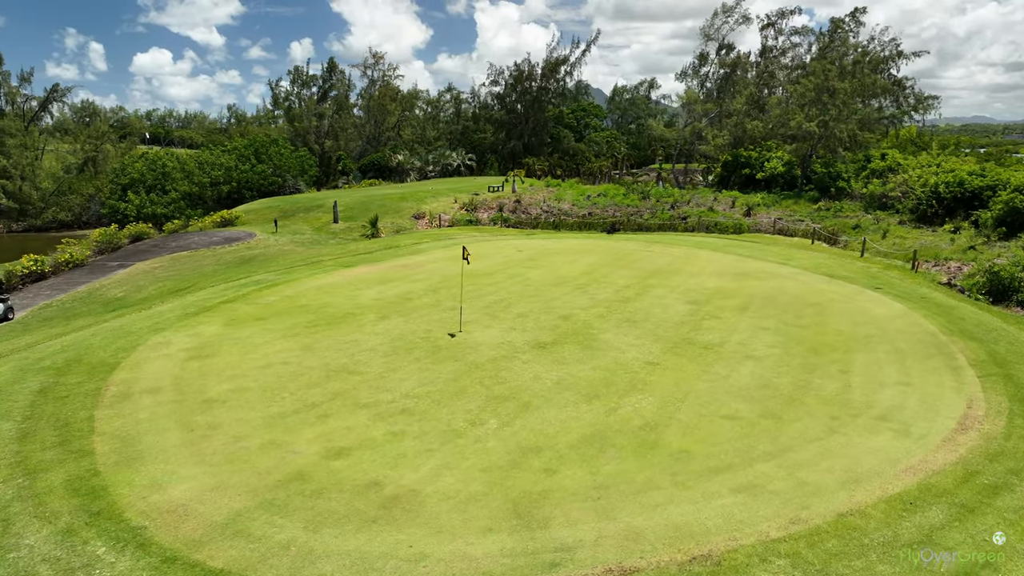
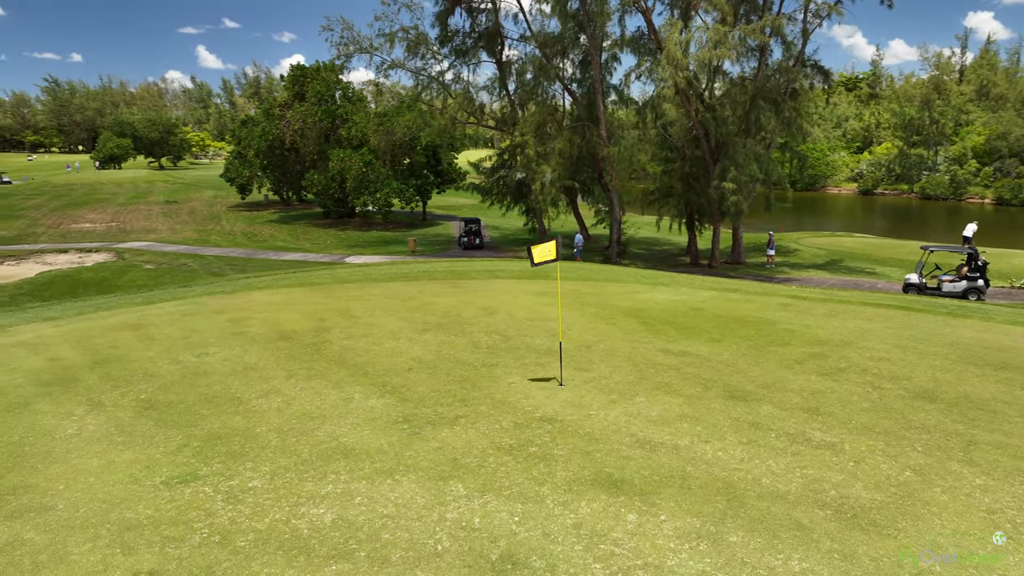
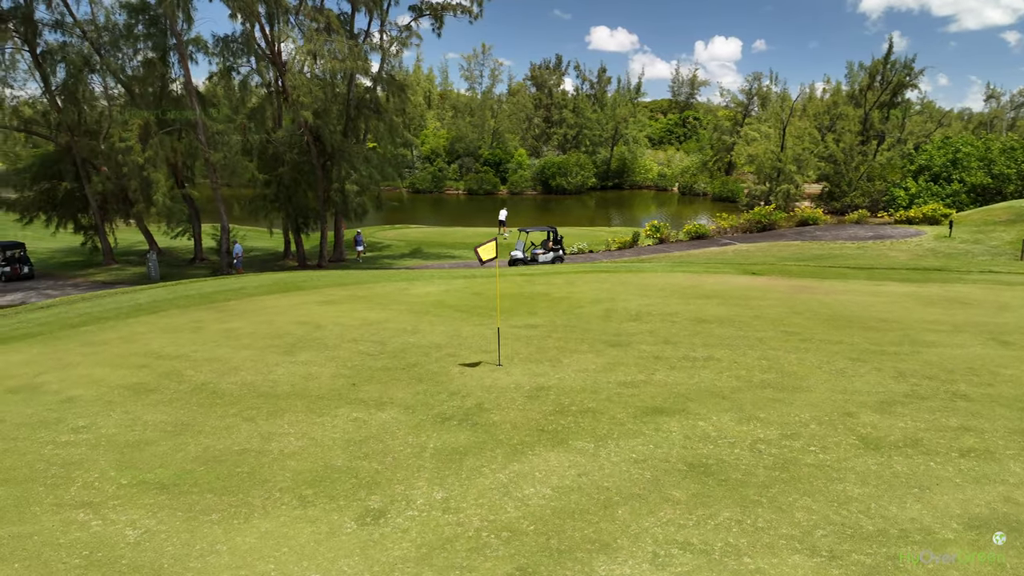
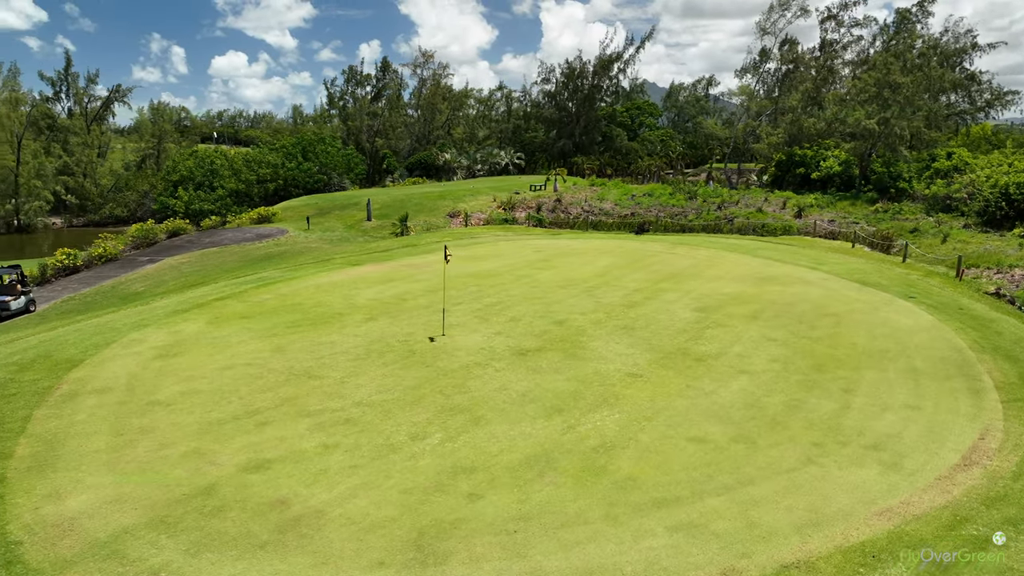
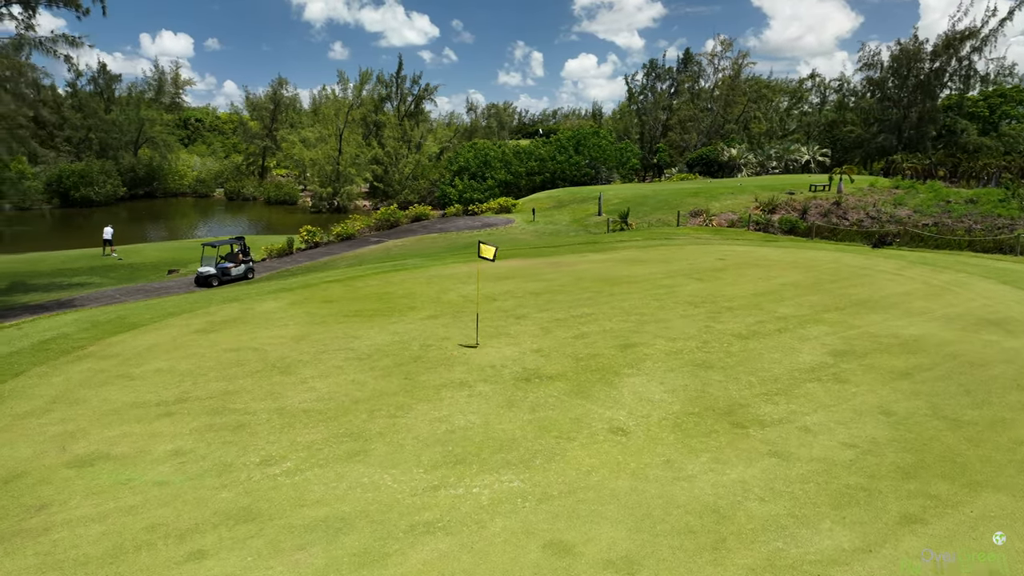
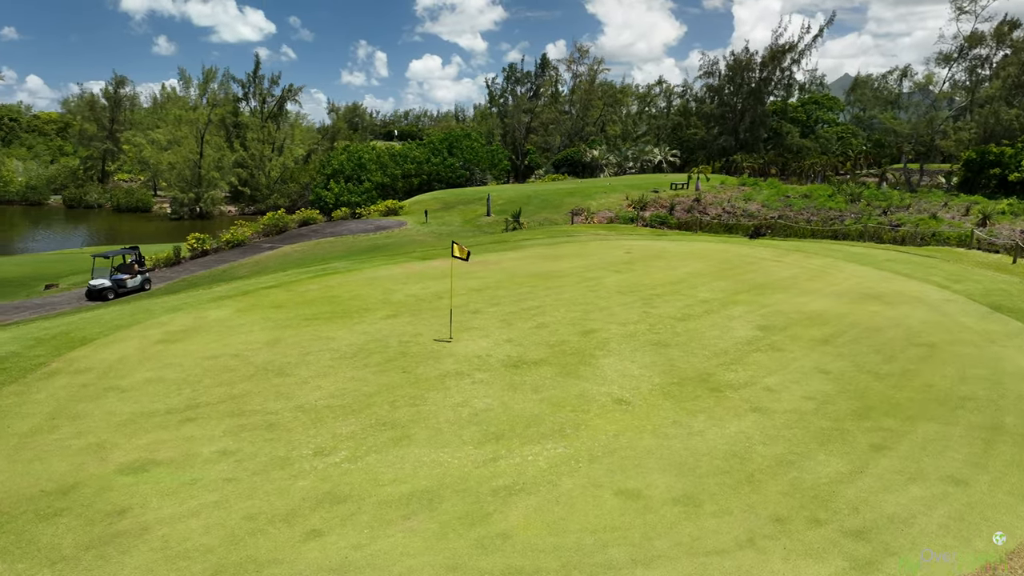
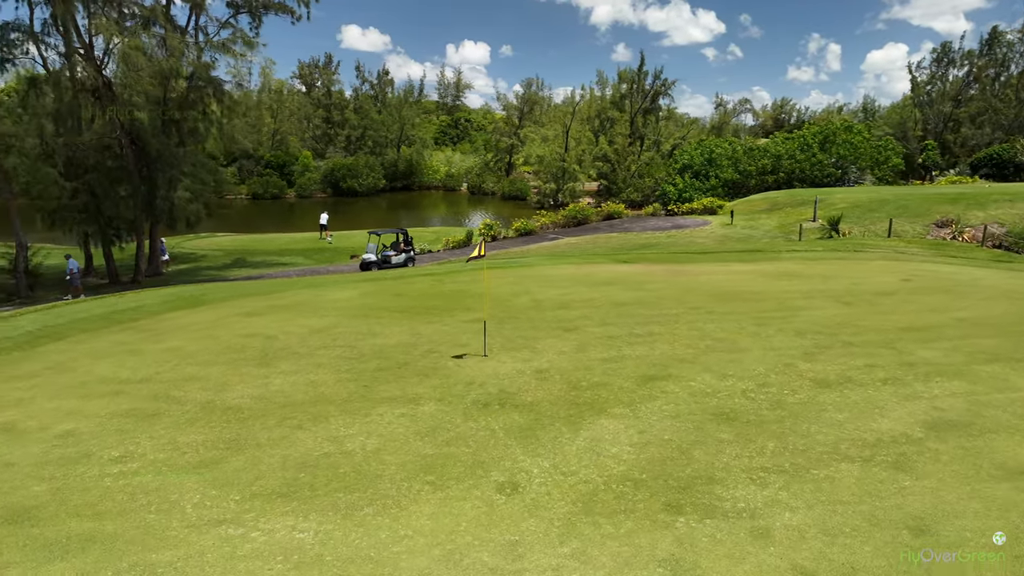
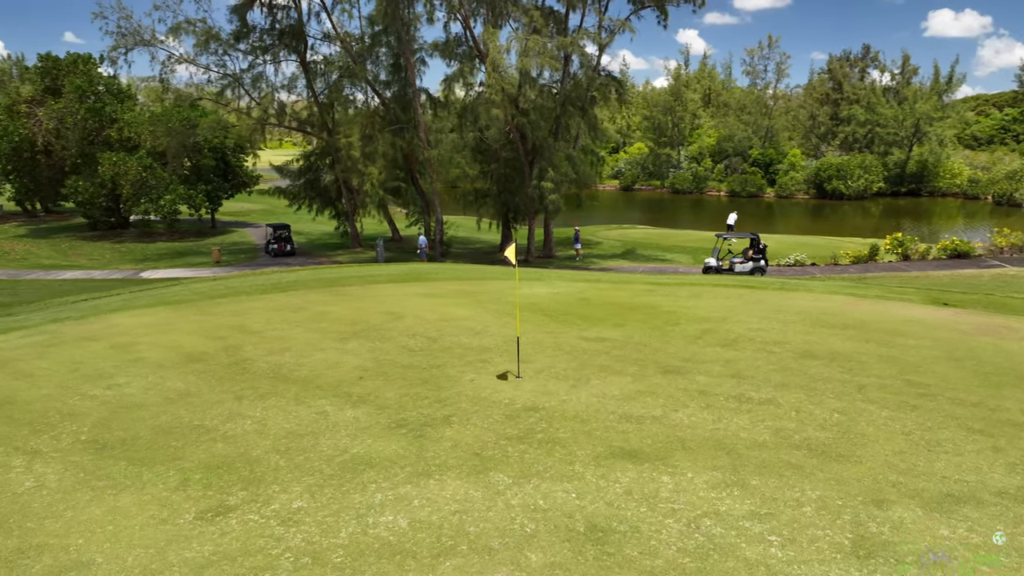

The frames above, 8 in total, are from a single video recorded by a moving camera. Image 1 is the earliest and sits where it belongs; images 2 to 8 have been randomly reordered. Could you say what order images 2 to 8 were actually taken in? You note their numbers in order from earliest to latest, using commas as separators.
4, 6, 5, 7, 3, 8, 2
